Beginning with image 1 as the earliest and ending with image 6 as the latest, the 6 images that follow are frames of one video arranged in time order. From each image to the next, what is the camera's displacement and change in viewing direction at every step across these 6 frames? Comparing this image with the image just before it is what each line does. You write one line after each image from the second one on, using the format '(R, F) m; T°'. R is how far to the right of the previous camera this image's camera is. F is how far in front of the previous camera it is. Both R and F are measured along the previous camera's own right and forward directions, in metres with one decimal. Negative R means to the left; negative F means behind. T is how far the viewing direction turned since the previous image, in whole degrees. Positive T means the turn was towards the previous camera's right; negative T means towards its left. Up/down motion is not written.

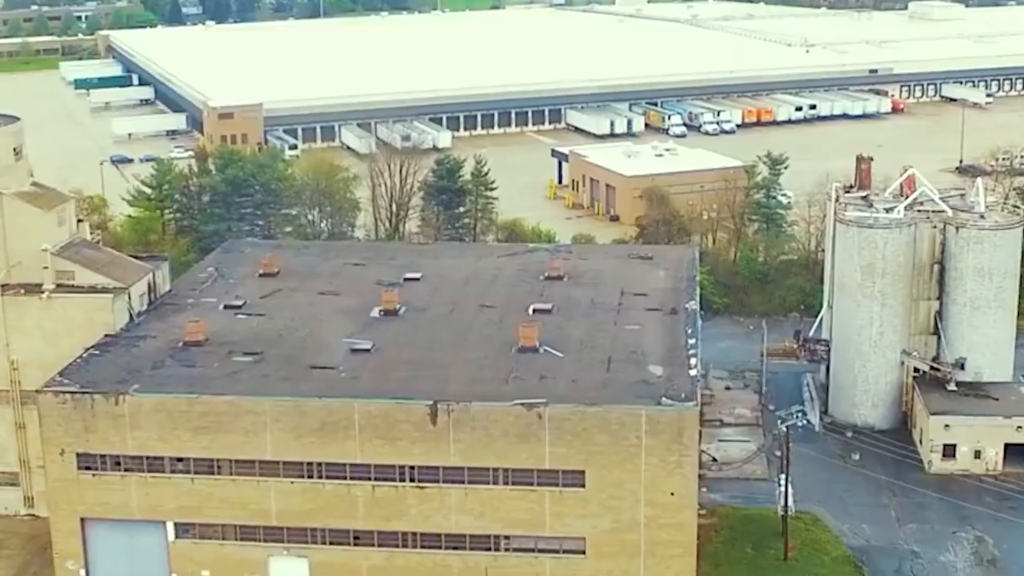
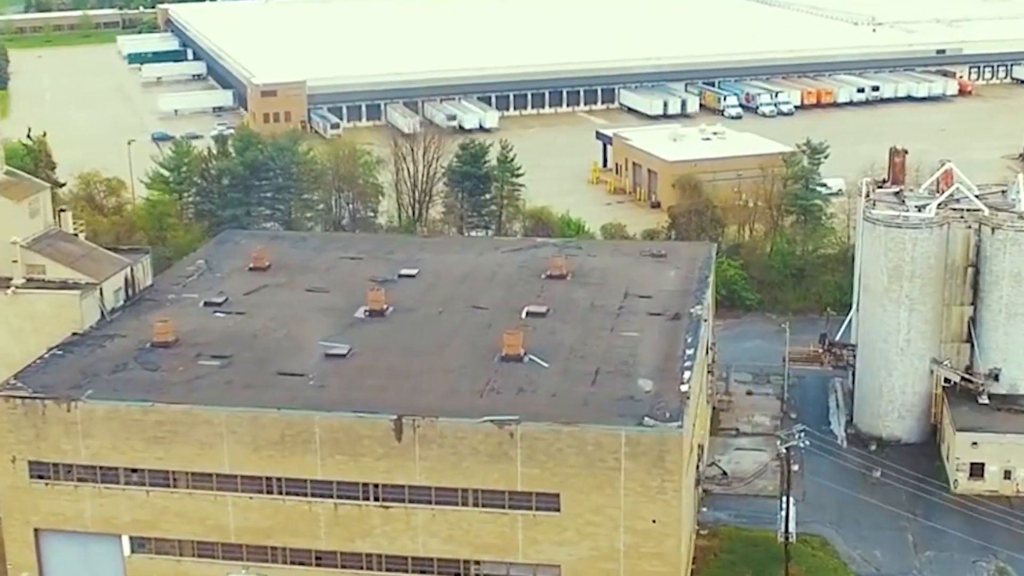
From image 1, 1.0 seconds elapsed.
(+1.9, +2.2) m; -3°
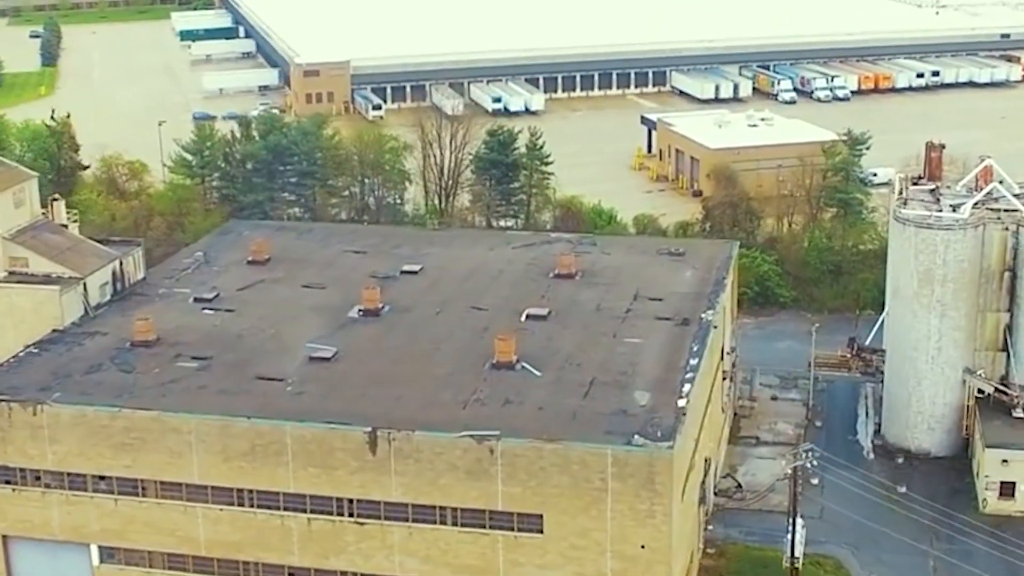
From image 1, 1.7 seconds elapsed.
(+1.4, +1.7) m; -3°
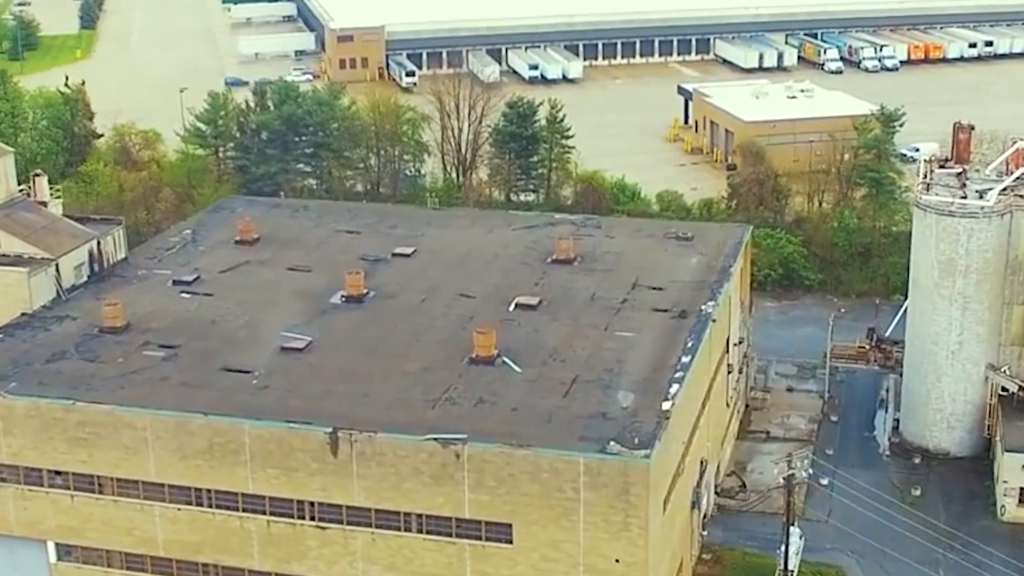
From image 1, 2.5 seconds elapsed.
(+1.4, +1.6) m; -2°
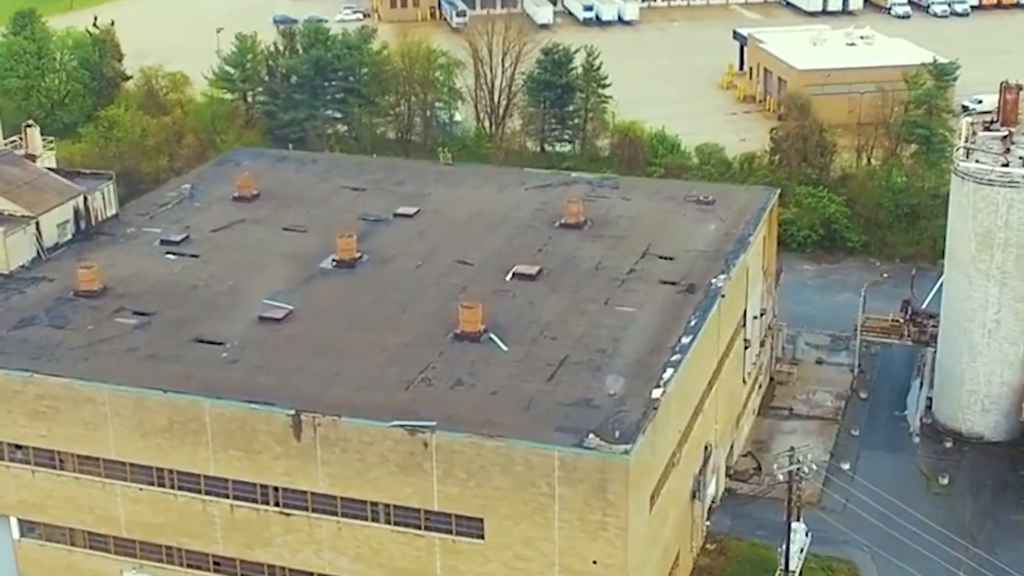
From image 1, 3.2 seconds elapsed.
(+1.4, +1.8) m; -3°
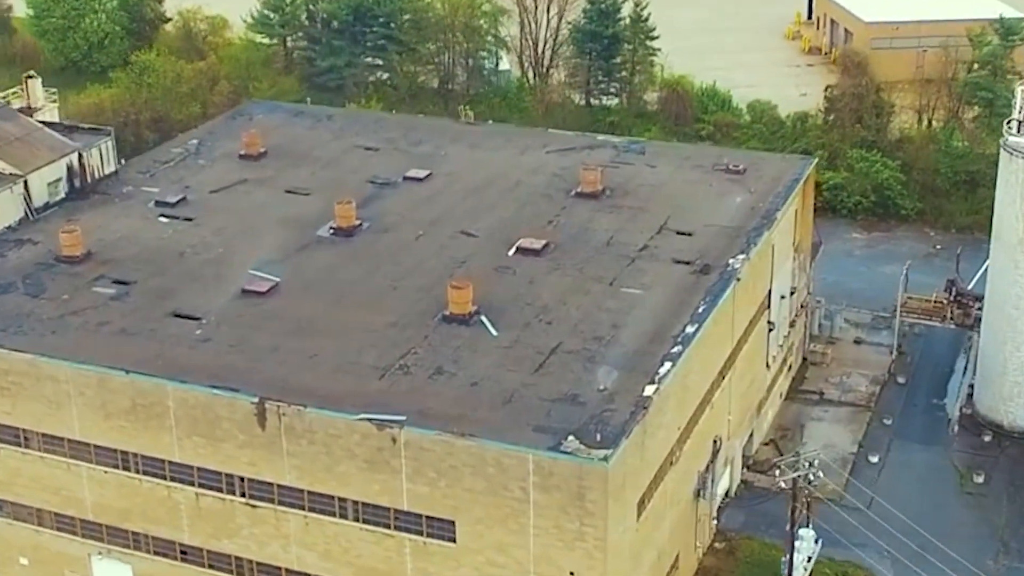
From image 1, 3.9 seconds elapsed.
(+1.4, +1.7) m; -3°
